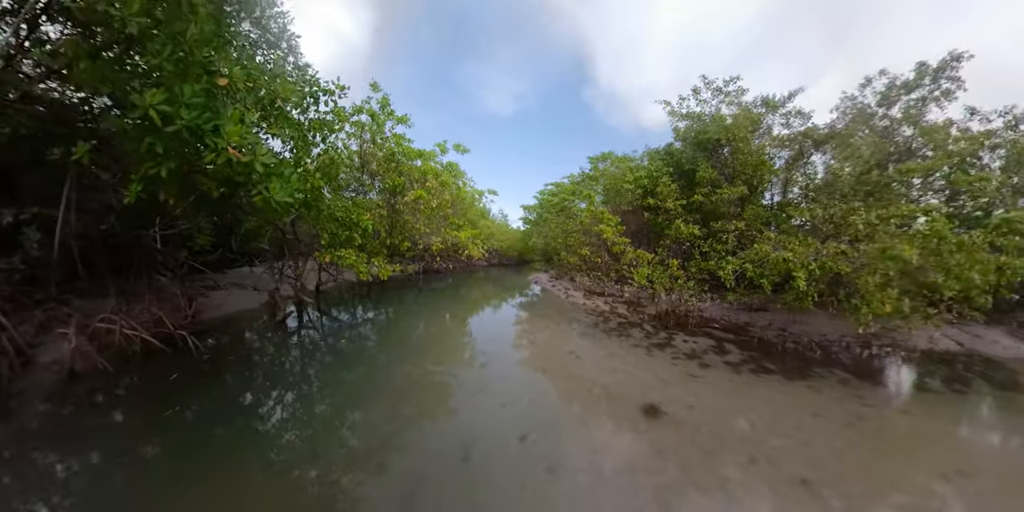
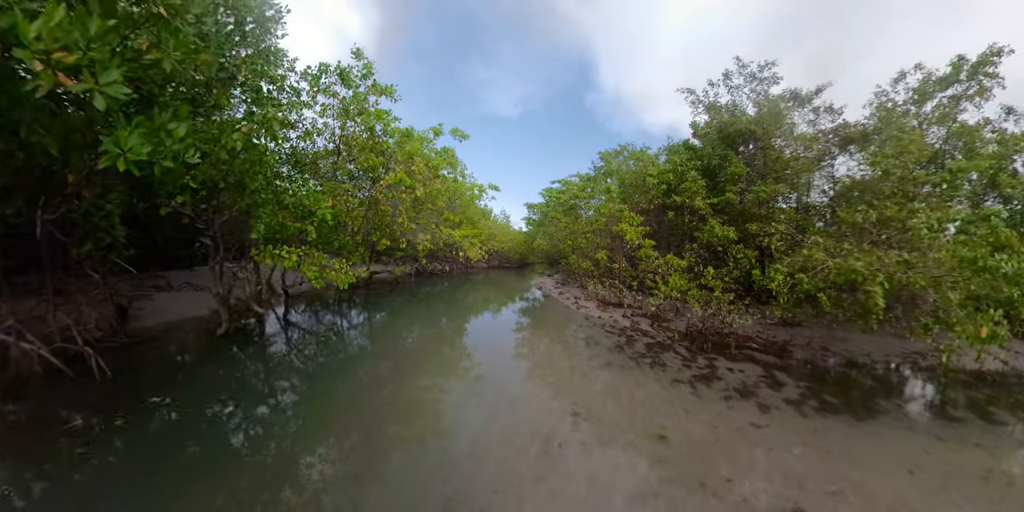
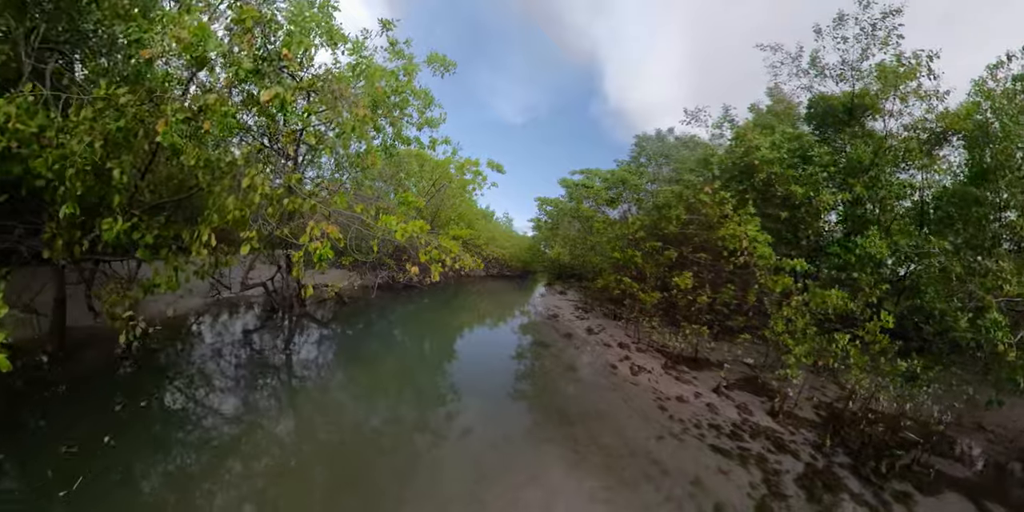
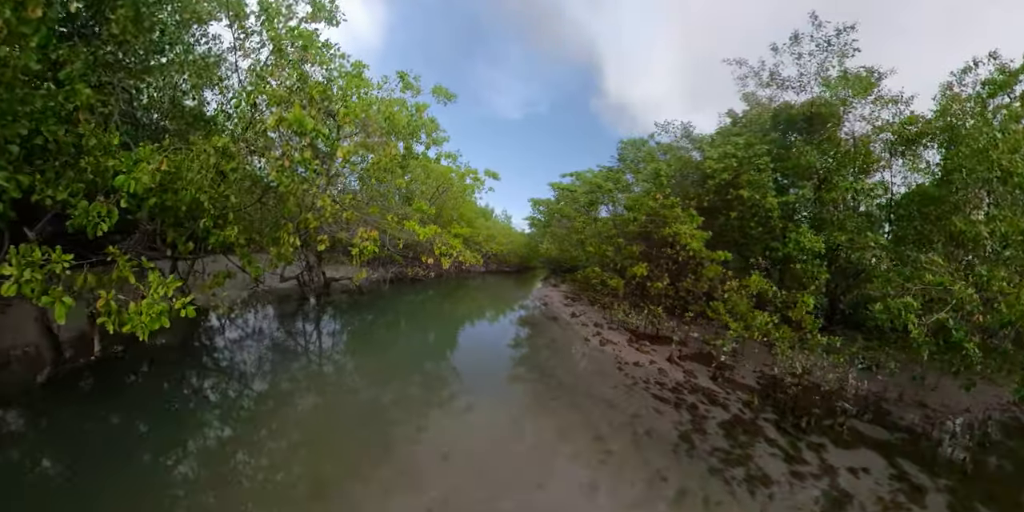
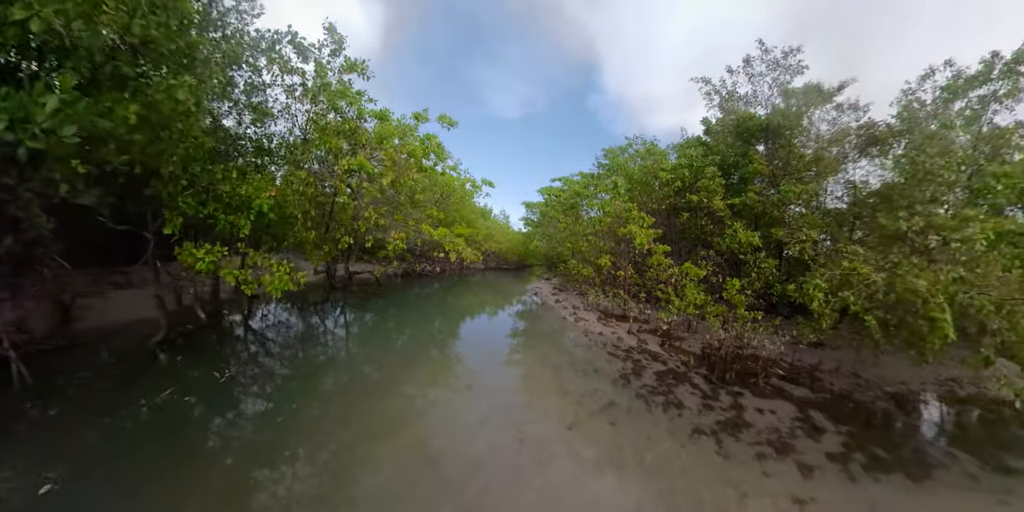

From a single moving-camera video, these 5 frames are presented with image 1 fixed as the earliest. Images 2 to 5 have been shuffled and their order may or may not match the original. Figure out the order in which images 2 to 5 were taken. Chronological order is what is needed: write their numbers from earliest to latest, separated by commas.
2, 5, 4, 3
